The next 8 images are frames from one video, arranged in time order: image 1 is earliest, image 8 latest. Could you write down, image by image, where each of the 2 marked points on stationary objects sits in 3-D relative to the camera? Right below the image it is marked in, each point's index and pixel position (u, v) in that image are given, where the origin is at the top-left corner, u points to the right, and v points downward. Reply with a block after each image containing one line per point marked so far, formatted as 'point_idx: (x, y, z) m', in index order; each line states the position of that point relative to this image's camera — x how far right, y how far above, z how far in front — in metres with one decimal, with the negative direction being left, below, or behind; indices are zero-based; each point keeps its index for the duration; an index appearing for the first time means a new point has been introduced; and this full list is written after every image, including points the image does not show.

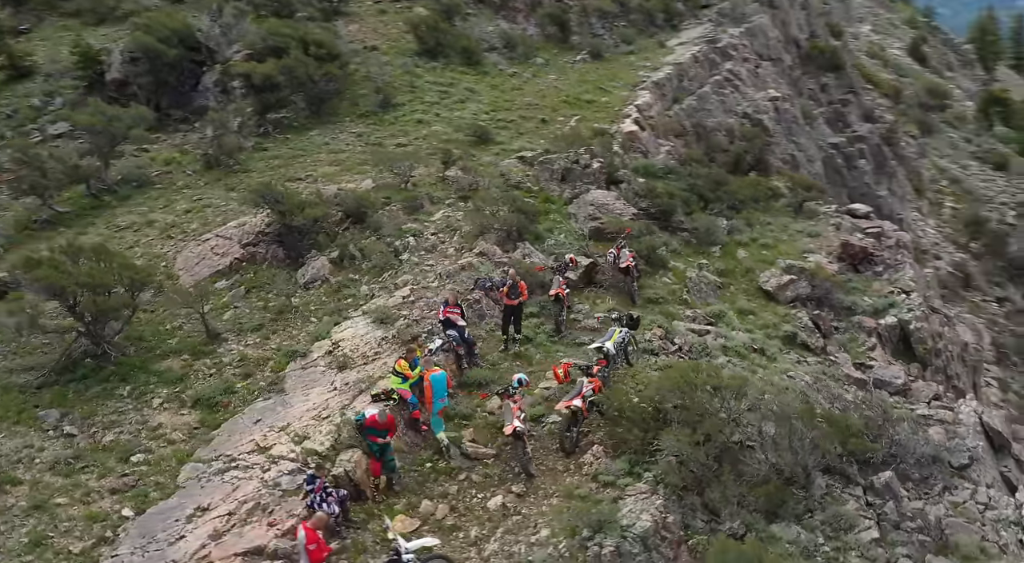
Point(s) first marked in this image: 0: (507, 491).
0: (+0.1, -2.5, +9.6) m
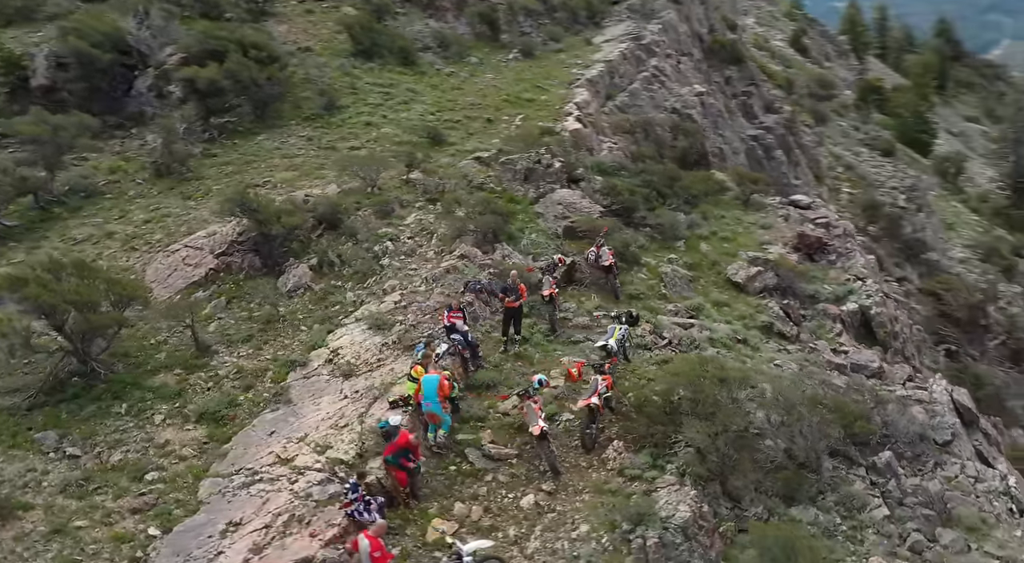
0: (+0.5, -2.5, +9.7) m
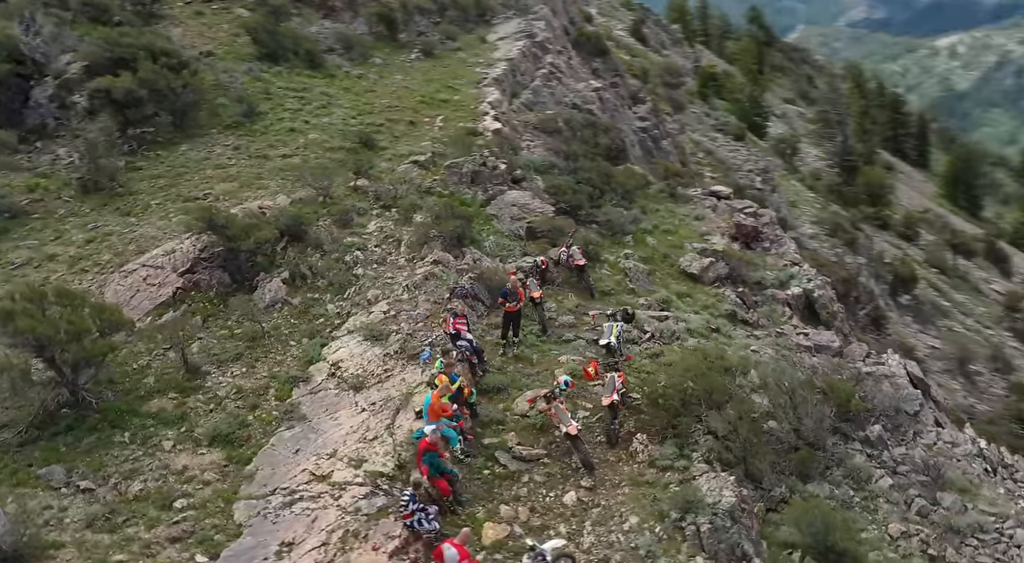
0: (+0.9, -2.5, +10.0) m
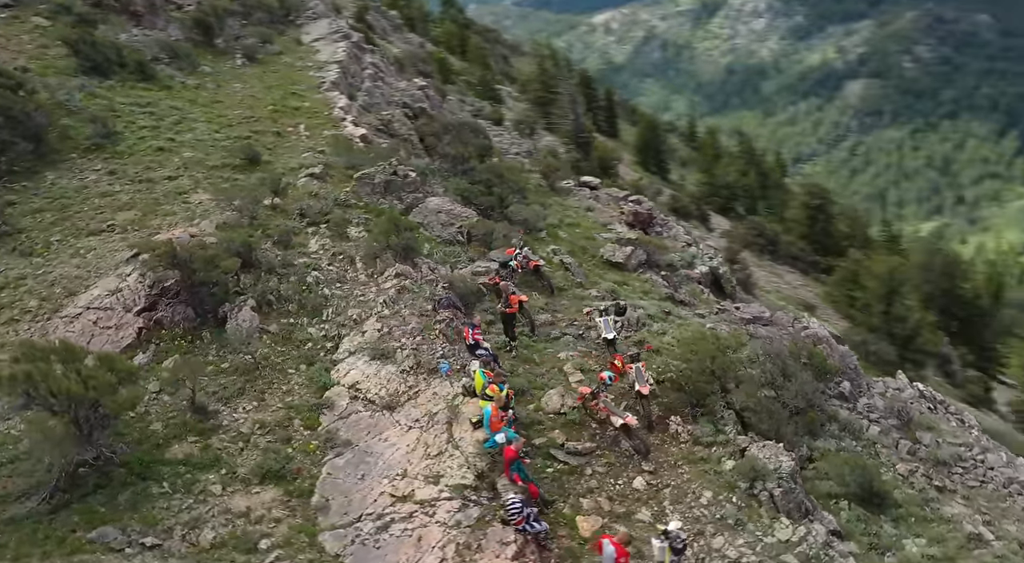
0: (+1.7, -2.5, +10.8) m
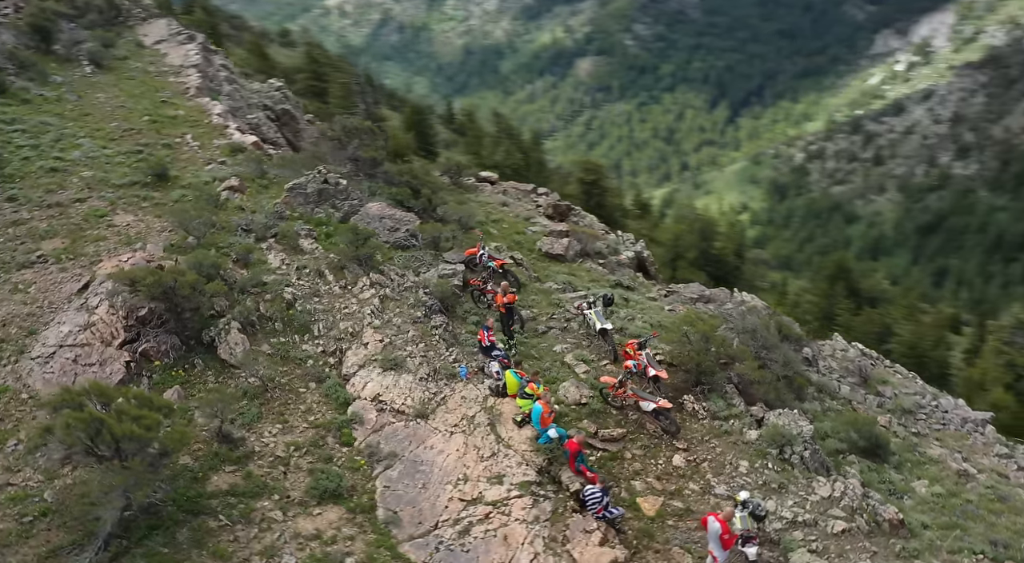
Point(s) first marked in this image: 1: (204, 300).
0: (+2.3, -2.4, +11.6) m
1: (-5.4, -0.3, +14.6) m
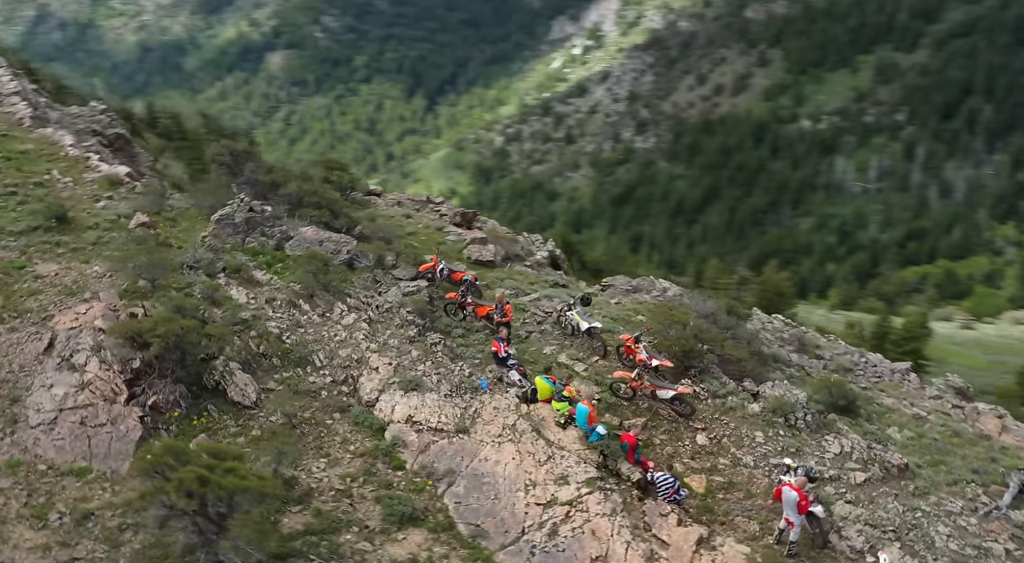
0: (+2.9, -2.3, +12.9) m
1: (-5.4, -1.1, +14.4) m
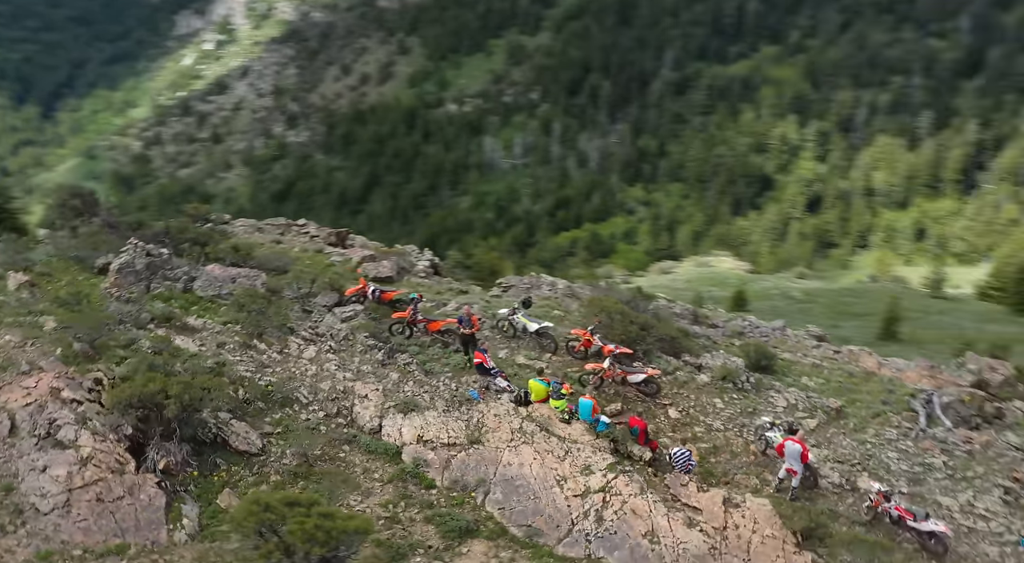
0: (+2.9, -2.3, +15.0) m
1: (-5.6, -2.1, +14.4) m
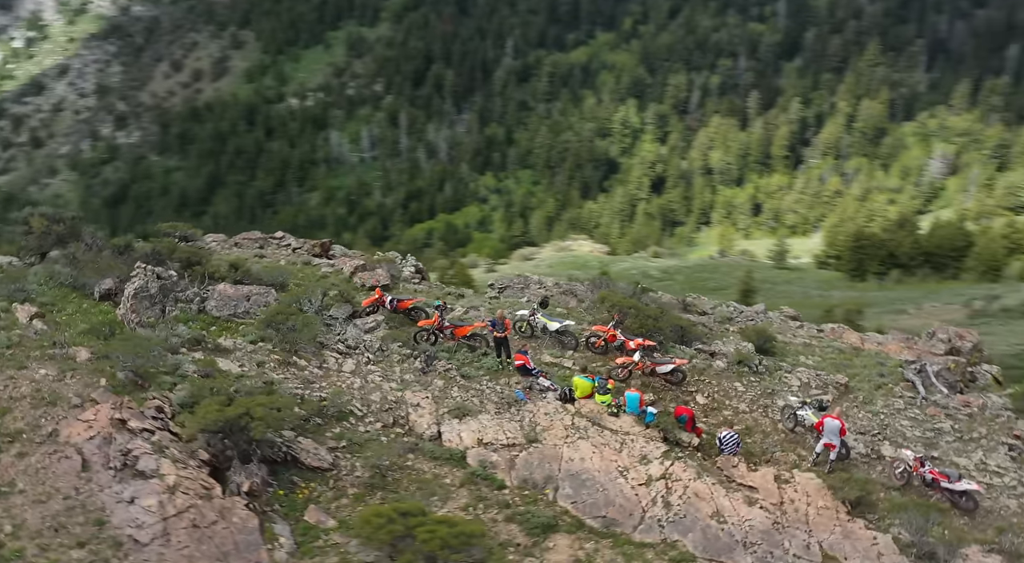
0: (+3.8, -2.3, +16.4) m
1: (-4.6, -2.6, +15.0) m
